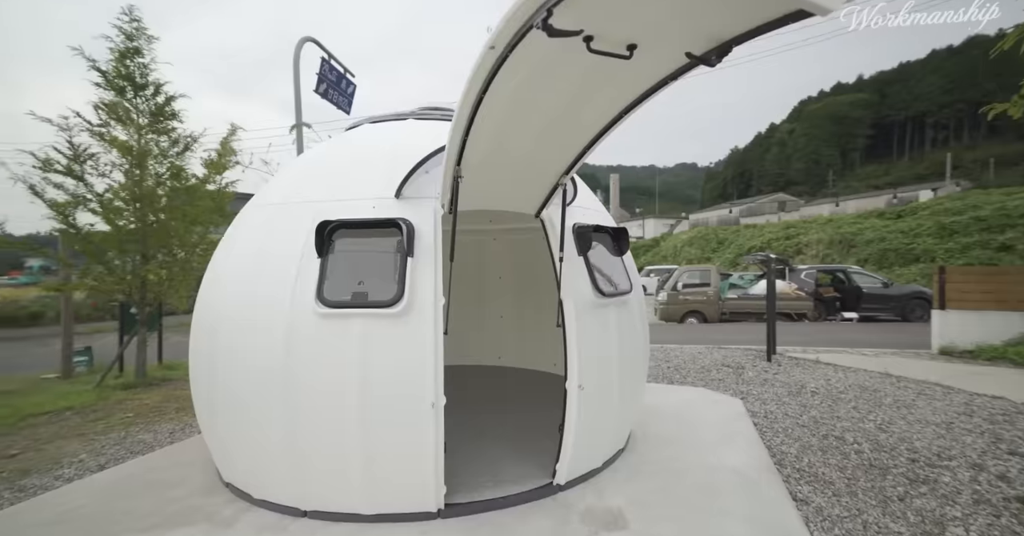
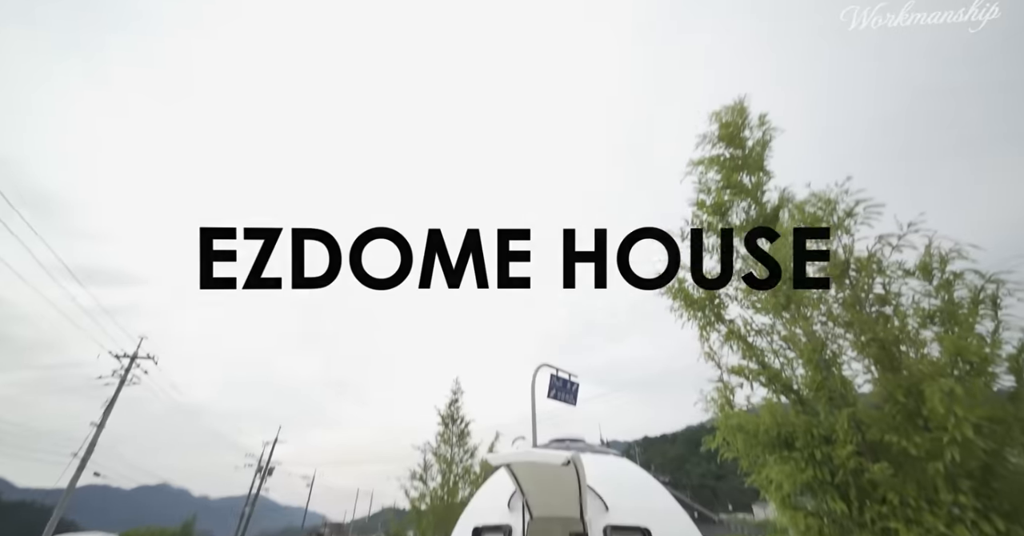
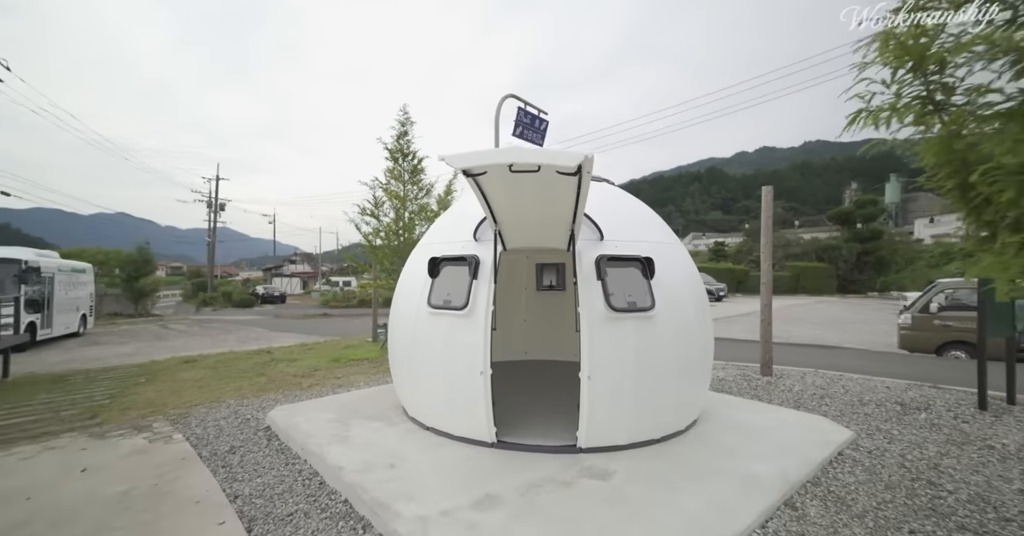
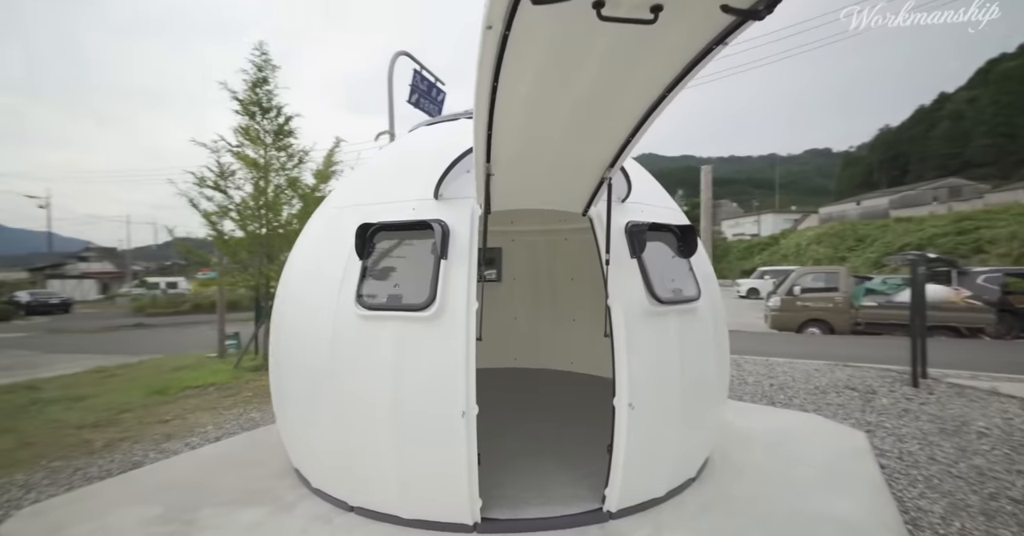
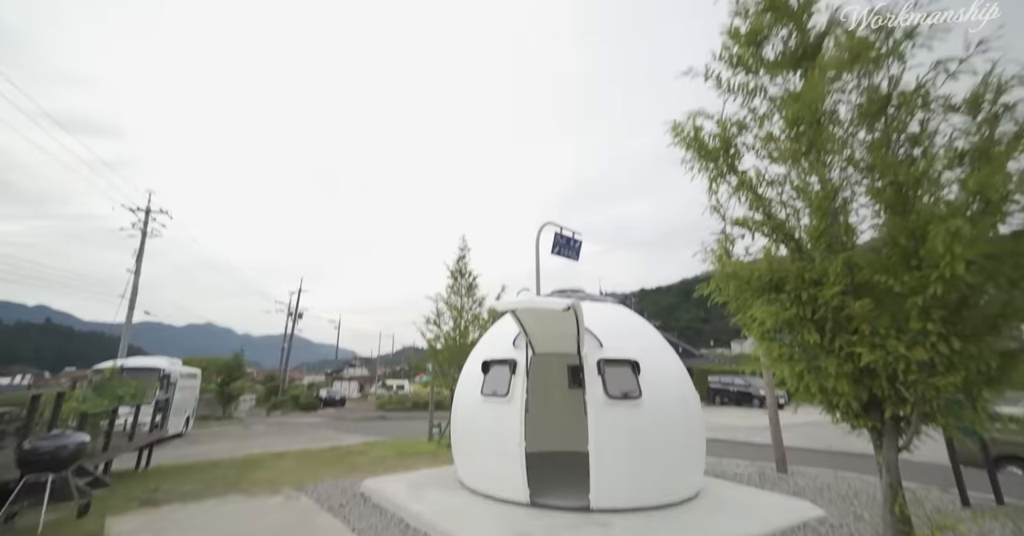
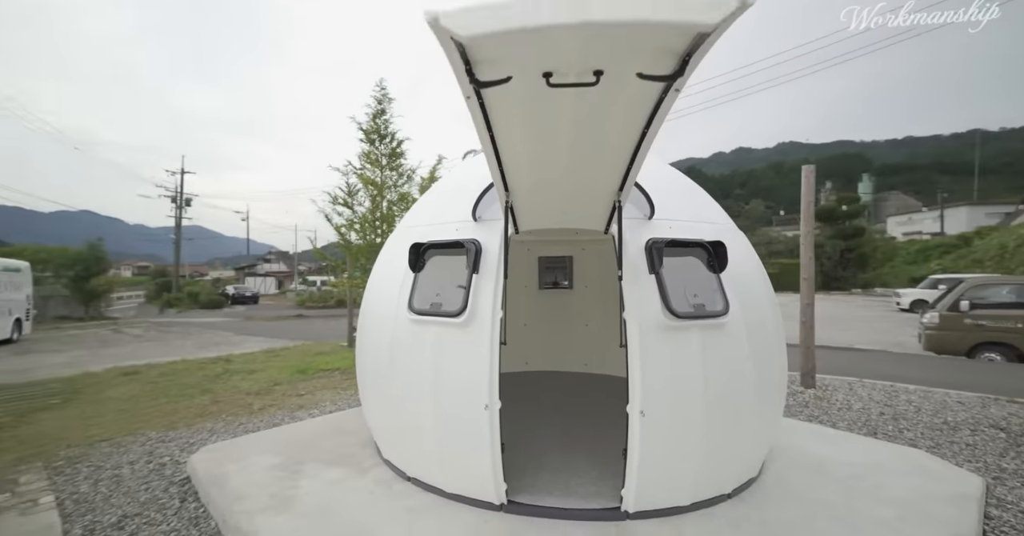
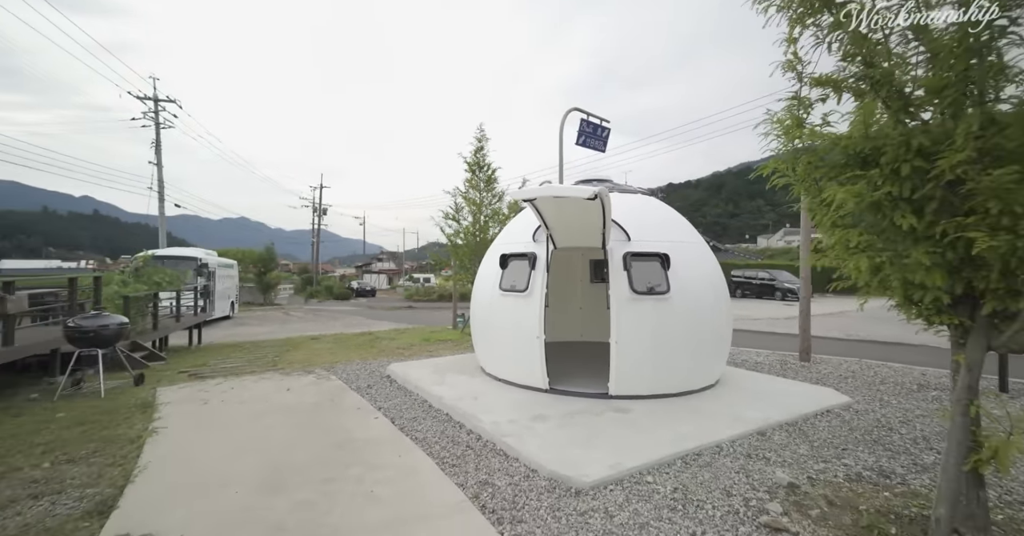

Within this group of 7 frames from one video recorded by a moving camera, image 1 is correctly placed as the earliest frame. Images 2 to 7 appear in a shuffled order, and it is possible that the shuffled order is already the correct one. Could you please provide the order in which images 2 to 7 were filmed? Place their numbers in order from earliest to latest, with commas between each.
4, 6, 3, 7, 5, 2
